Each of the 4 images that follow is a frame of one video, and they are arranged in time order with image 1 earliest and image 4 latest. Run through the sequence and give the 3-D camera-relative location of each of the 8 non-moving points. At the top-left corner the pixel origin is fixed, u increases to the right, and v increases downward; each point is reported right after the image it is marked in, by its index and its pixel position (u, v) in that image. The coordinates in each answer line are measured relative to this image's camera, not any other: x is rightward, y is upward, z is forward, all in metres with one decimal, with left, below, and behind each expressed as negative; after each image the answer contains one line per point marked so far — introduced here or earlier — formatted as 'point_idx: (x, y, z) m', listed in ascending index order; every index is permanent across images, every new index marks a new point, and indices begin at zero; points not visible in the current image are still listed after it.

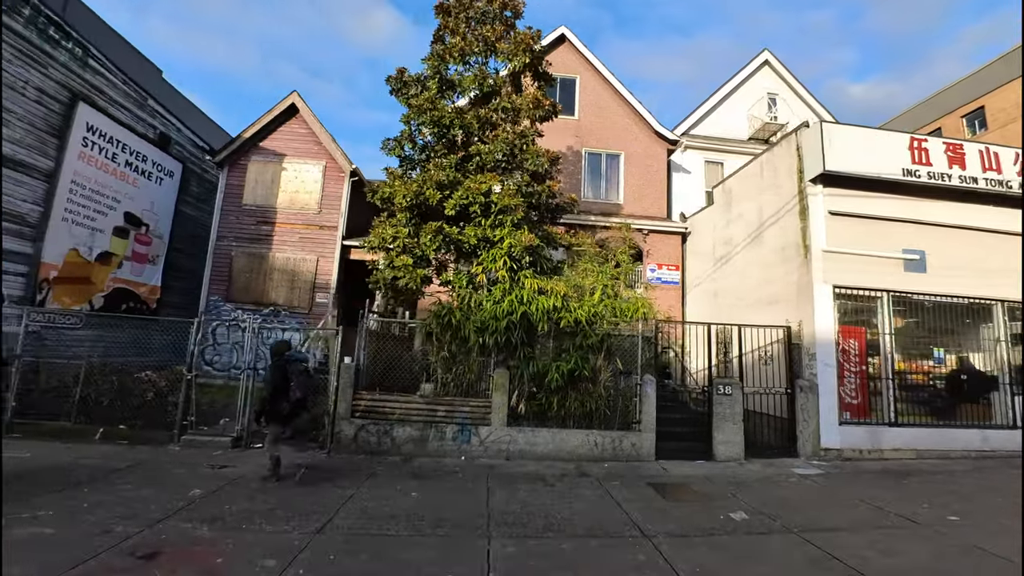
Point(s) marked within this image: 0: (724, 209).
0: (+5.2, +1.9, +11.2) m
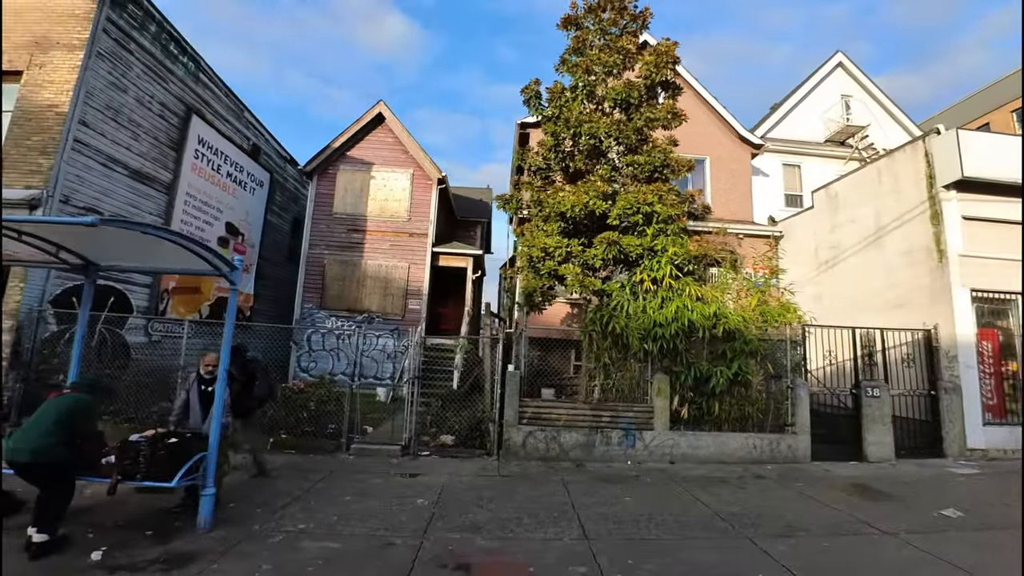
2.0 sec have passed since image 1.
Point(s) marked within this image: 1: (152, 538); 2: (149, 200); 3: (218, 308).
0: (+7.9, +1.9, +11.4) m
1: (-3.5, -2.5, +4.5) m
2: (-8.4, +2.0, +10.6) m
3: (-8.2, -0.6, +12.8) m
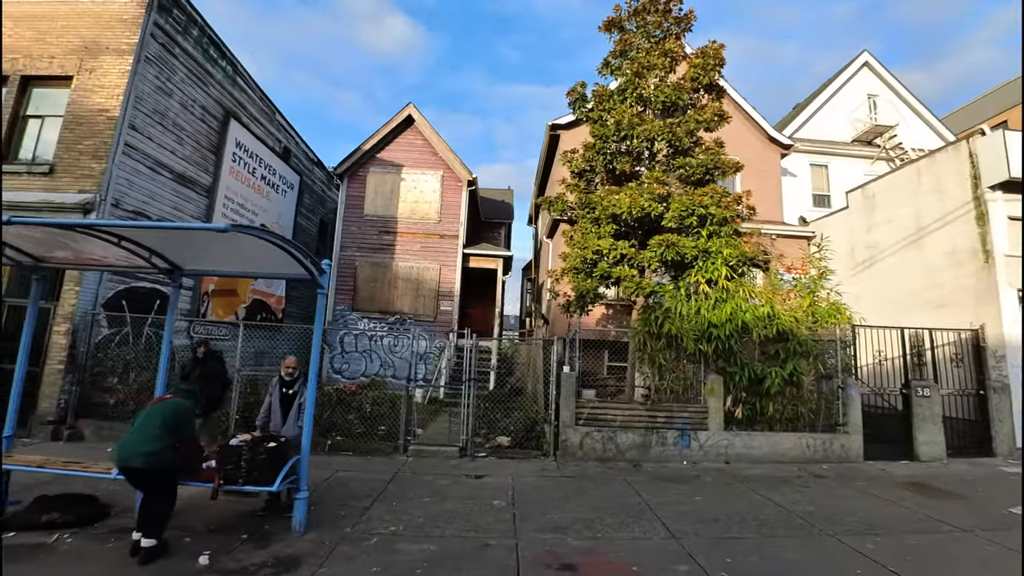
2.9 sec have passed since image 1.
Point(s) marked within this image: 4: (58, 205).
0: (+8.9, +1.9, +11.5) m
1: (-2.6, -2.5, +4.6) m
2: (-7.4, +2.0, +10.7) m
3: (-7.3, -0.6, +12.9) m
4: (-8.3, +1.5, +8.4) m
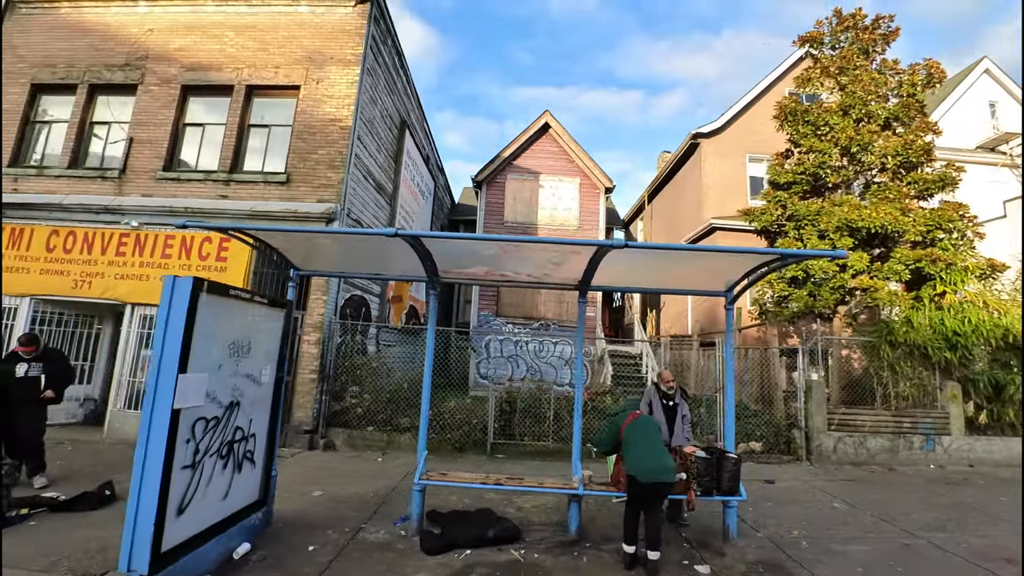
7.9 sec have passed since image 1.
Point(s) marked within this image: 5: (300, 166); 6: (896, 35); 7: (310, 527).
0: (+13.3, +1.7, +11.9) m
1: (+2.0, -2.7, +4.8) m
2: (-3.0, +1.8, +10.7) m
3: (-2.9, -0.8, +13.0) m
4: (-3.8, +1.4, +8.5) m
5: (-4.1, +2.3, +8.8) m
6: (+8.1, +5.4, +9.7) m
7: (-2.3, -2.7, +5.2) m
